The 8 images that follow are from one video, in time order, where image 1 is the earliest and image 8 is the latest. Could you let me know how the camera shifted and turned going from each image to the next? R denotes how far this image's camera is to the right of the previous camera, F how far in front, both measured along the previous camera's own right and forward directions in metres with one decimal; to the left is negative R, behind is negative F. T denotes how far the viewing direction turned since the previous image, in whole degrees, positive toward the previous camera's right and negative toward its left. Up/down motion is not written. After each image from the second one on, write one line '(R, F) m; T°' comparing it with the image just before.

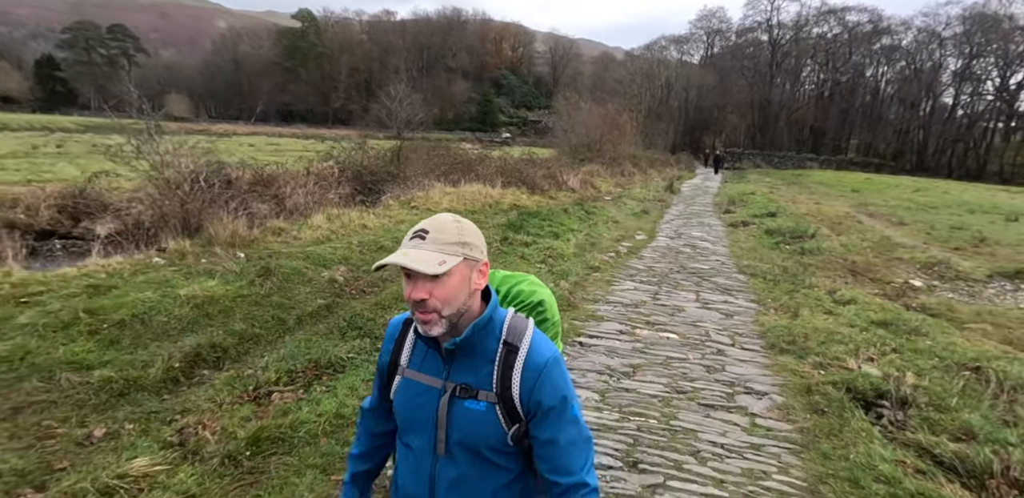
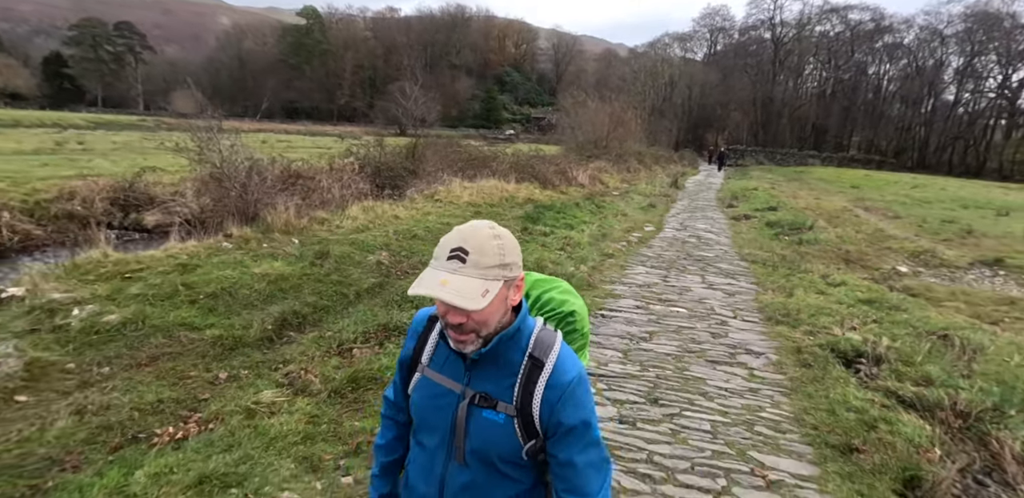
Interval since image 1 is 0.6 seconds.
(-0.4, -1.1) m; 0°
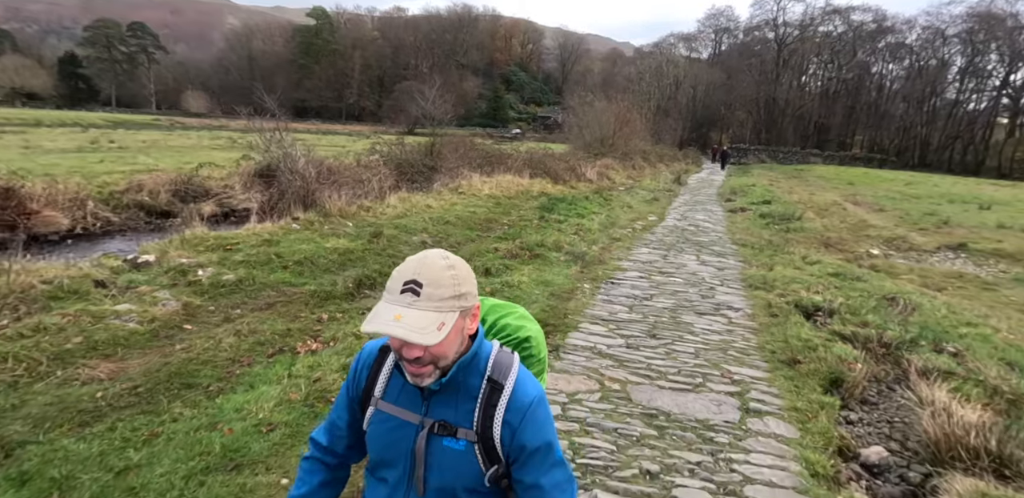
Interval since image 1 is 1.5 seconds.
(-0.3, -1.7) m; -1°
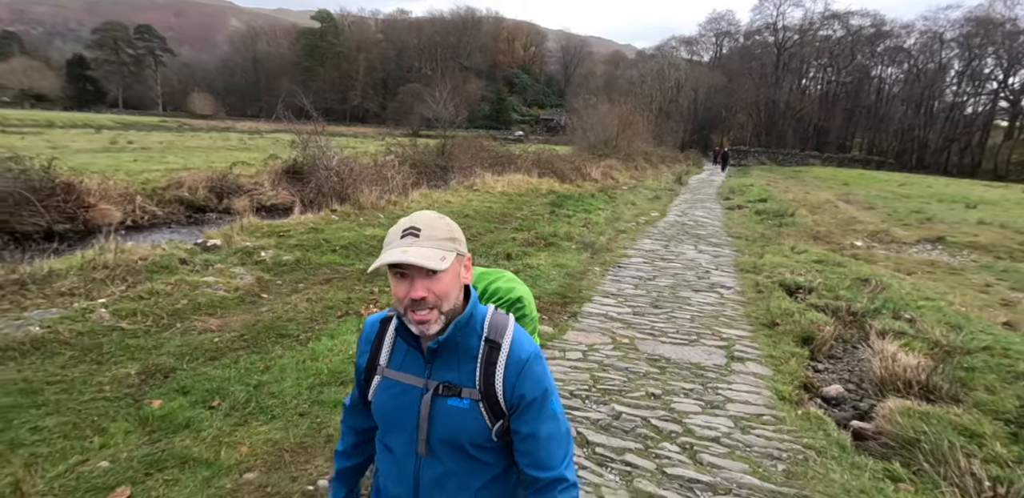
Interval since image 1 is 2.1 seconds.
(-0.3, -1.3) m; 0°
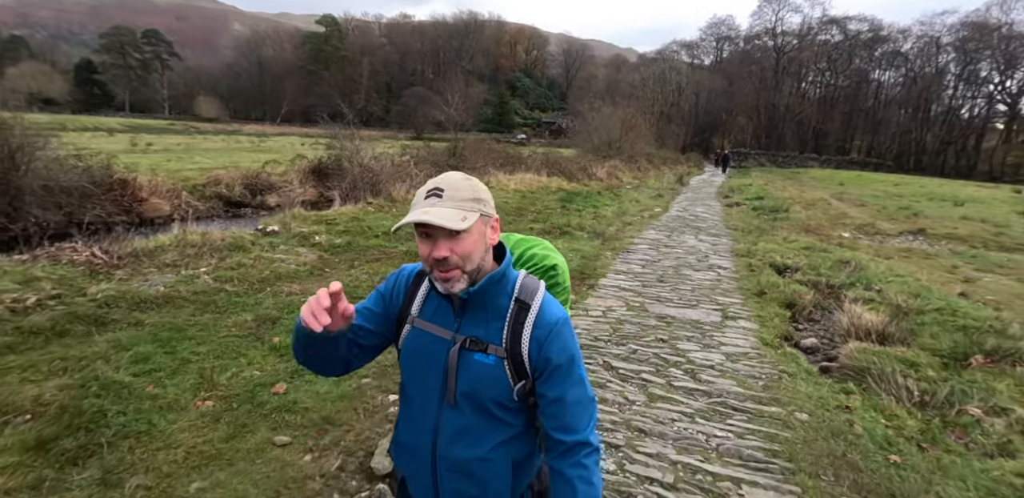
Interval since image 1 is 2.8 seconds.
(-0.4, -1.3) m; 0°
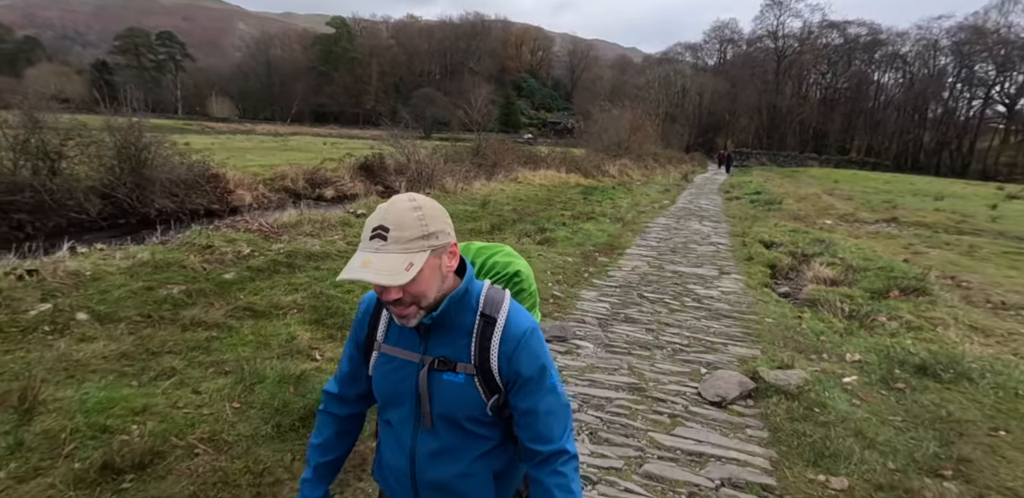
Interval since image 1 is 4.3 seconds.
(-0.9, -2.8) m; 0°
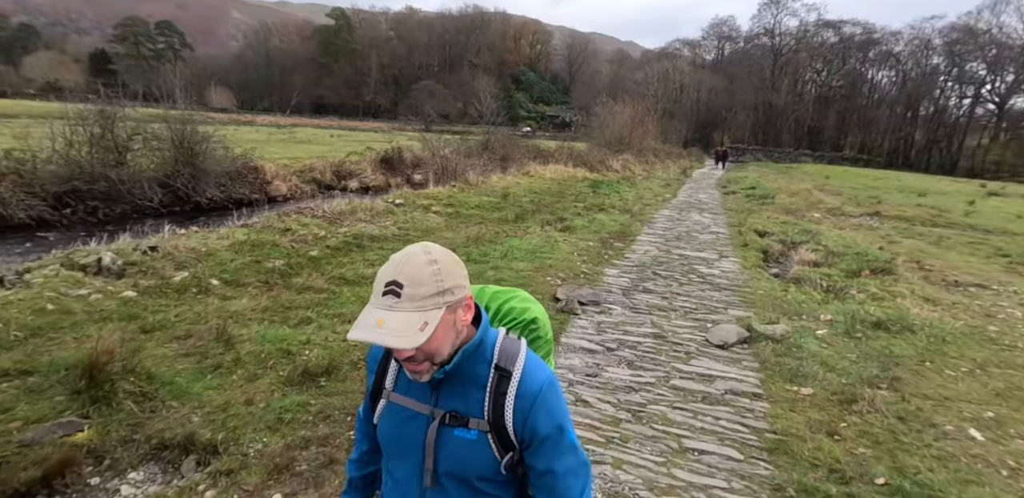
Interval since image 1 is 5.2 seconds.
(-0.7, -1.7) m; 0°
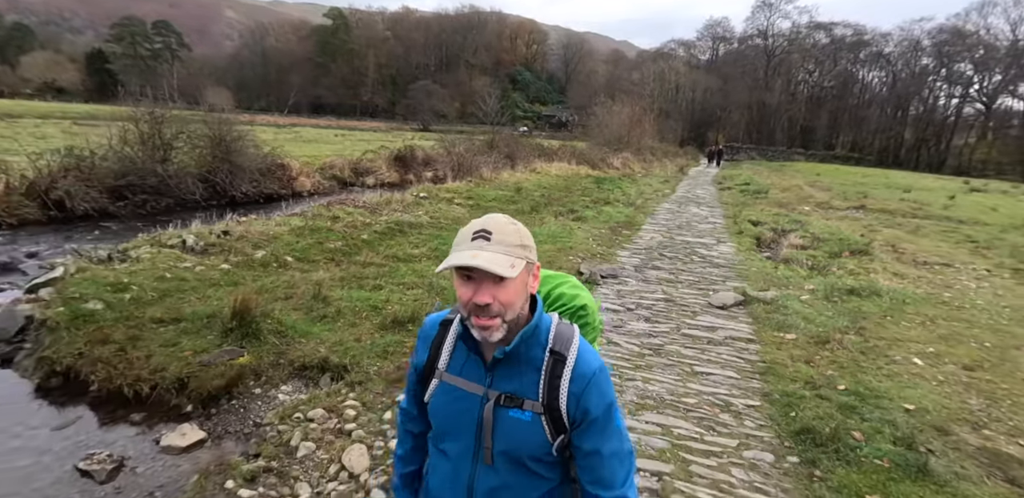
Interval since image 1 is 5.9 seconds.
(-0.6, -1.4) m; 0°
